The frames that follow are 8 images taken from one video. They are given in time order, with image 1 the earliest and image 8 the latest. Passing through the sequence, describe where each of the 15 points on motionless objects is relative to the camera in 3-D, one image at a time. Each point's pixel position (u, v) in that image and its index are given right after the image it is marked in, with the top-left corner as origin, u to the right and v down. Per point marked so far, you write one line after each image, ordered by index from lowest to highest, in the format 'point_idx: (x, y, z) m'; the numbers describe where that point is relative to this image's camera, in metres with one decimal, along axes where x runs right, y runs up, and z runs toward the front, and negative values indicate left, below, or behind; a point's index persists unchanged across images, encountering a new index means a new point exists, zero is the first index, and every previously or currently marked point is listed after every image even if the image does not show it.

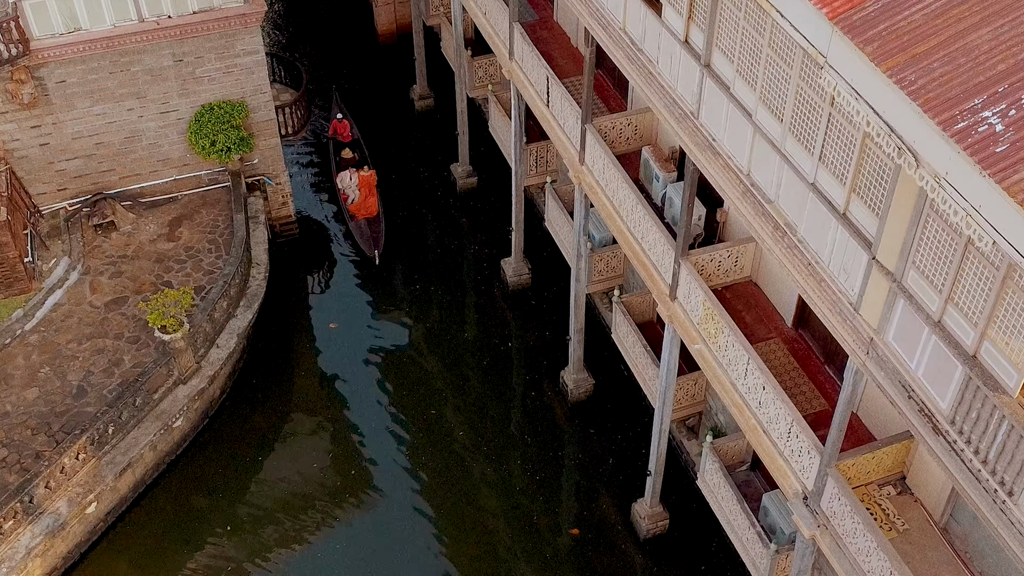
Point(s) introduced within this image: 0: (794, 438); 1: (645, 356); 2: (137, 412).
0: (+3.1, -1.6, +10.7) m
1: (+2.1, -1.0, +15.2) m
2: (-6.0, -2.0, +15.6) m
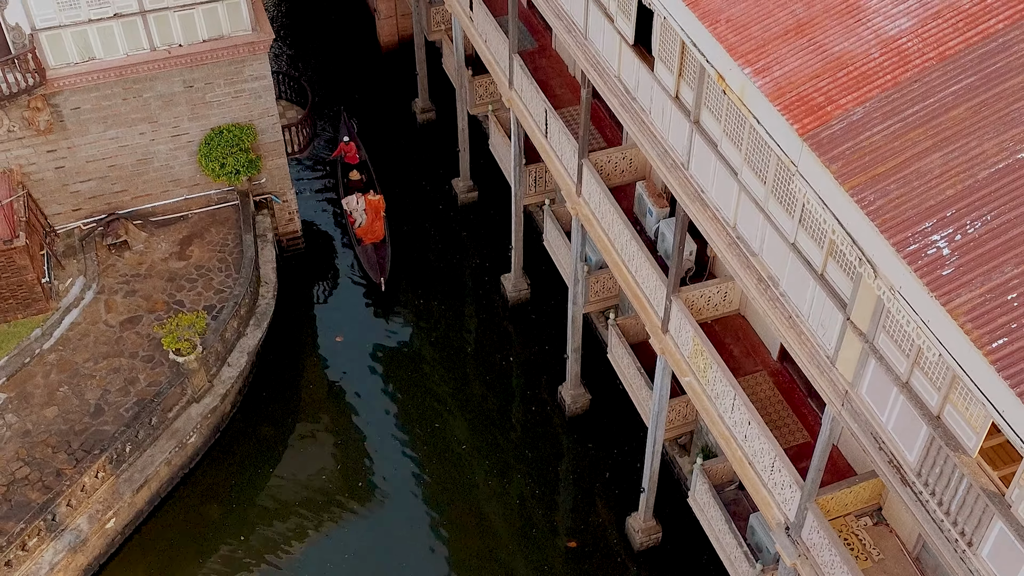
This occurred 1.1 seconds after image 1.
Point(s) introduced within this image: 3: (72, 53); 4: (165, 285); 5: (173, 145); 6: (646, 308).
0: (+3.1, -2.1, +11.4) m
1: (+2.1, -1.4, +15.9) m
2: (-6.0, -2.4, +16.3) m
3: (-7.7, +4.1, +17.0) m
4: (-6.6, +0.1, +18.6) m
5: (-6.5, +2.8, +18.8) m
6: (+1.9, -0.3, +13.8) m
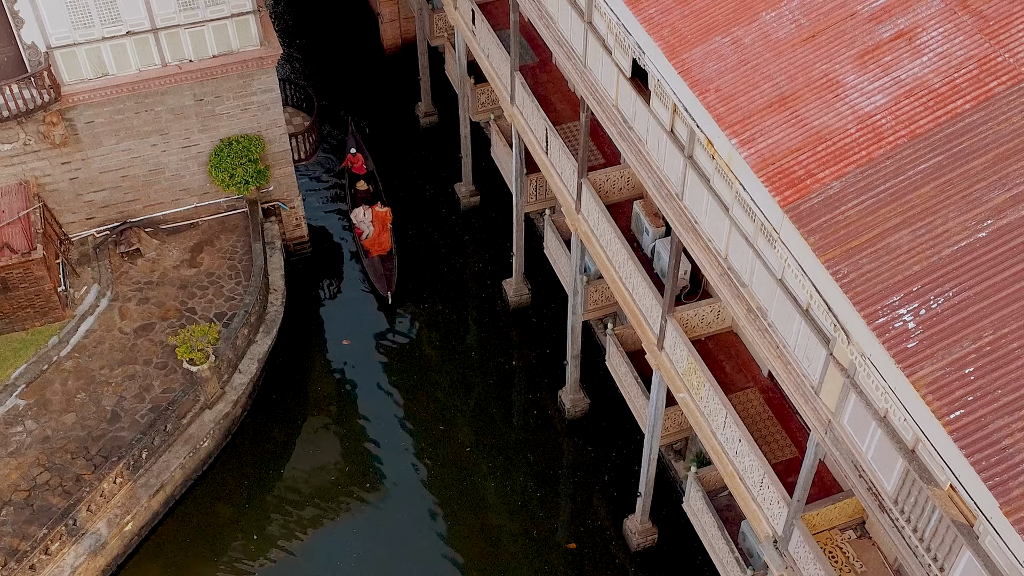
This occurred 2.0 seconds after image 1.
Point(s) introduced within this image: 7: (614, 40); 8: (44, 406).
0: (+3.1, -2.4, +12.0) m
1: (+2.1, -1.6, +16.5) m
2: (-6.0, -2.6, +17.0) m
3: (-7.6, +3.9, +17.4) m
4: (-6.6, -0.1, +19.2) m
5: (-6.5, +2.6, +19.3) m
6: (+1.9, -0.5, +14.4) m
7: (+1.3, +3.2, +12.8) m
8: (-8.2, -2.1, +17.2) m
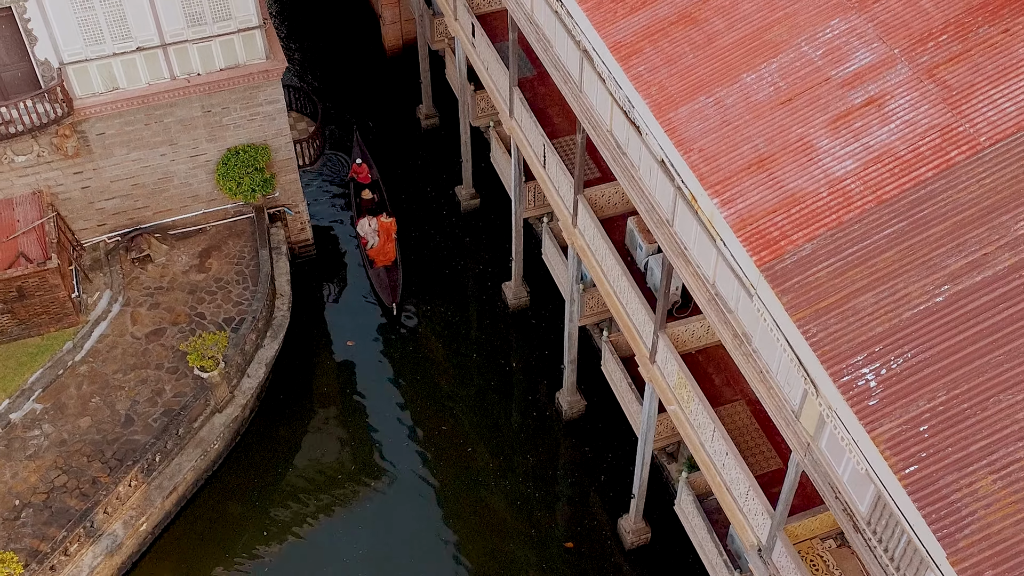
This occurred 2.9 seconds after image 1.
0: (+3.1, -2.7, +12.7) m
1: (+2.1, -1.8, +17.1) m
2: (-6.0, -2.8, +17.6) m
3: (-7.6, +3.8, +18.0) m
4: (-6.6, -0.2, +19.8) m
5: (-6.5, +2.5, +19.8) m
6: (+1.9, -0.8, +15.0) m
7: (+1.3, +3.0, +13.3) m
8: (-8.3, -2.2, +17.9) m
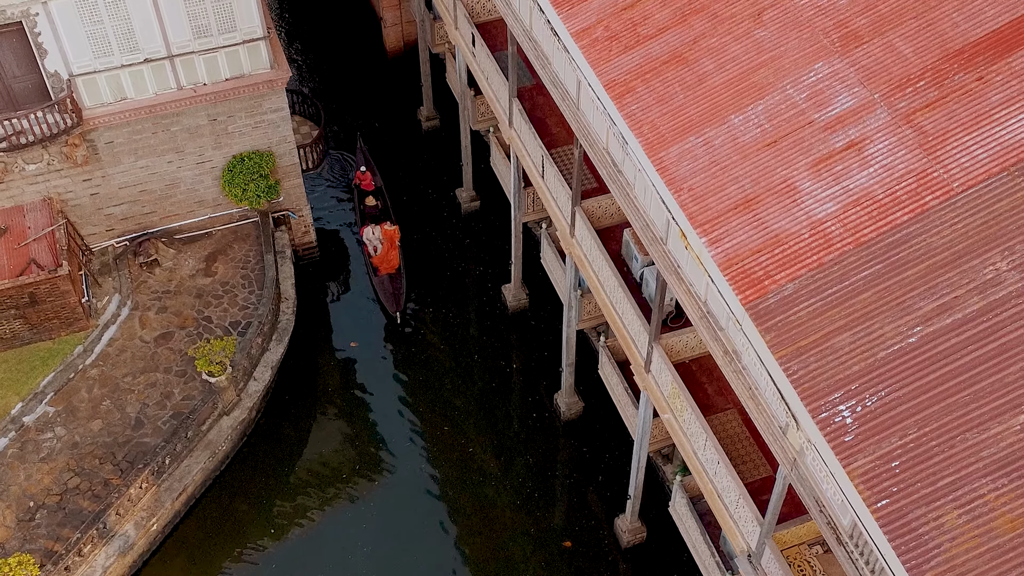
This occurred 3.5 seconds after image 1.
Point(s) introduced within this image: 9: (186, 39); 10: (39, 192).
0: (+3.1, -3.0, +13.2) m
1: (+2.1, -1.9, +17.6) m
2: (-6.0, -2.9, +18.1) m
3: (-7.6, +3.6, +18.3) m
4: (-6.6, -0.3, +20.2) m
5: (-6.5, +2.4, +20.2) m
6: (+1.9, -0.9, +15.5) m
7: (+1.3, +2.8, +13.7) m
8: (-8.3, -2.3, +18.4) m
9: (-6.1, +4.7, +18.2) m
10: (-9.3, +1.9, +19.2) m
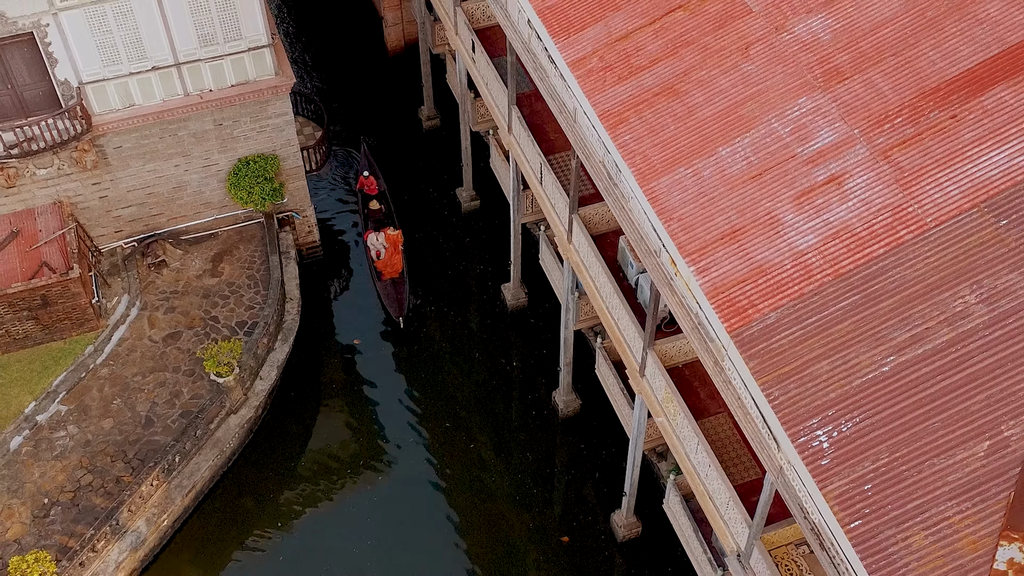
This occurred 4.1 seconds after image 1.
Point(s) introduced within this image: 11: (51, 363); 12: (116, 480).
0: (+3.1, -3.1, +13.7) m
1: (+2.1, -2.0, +18.1) m
2: (-6.0, -2.9, +18.7) m
3: (-7.6, +3.6, +18.8) m
4: (-6.6, -0.3, +20.7) m
5: (-6.5, +2.4, +20.7) m
6: (+1.9, -1.1, +16.0) m
7: (+1.3, +2.6, +14.1) m
8: (-8.3, -2.4, +18.9) m
9: (-6.1, +4.6, +18.6) m
10: (-9.3, +1.9, +19.7) m
11: (-9.2, -1.5, +19.5) m
12: (-7.3, -3.5, +18.0) m
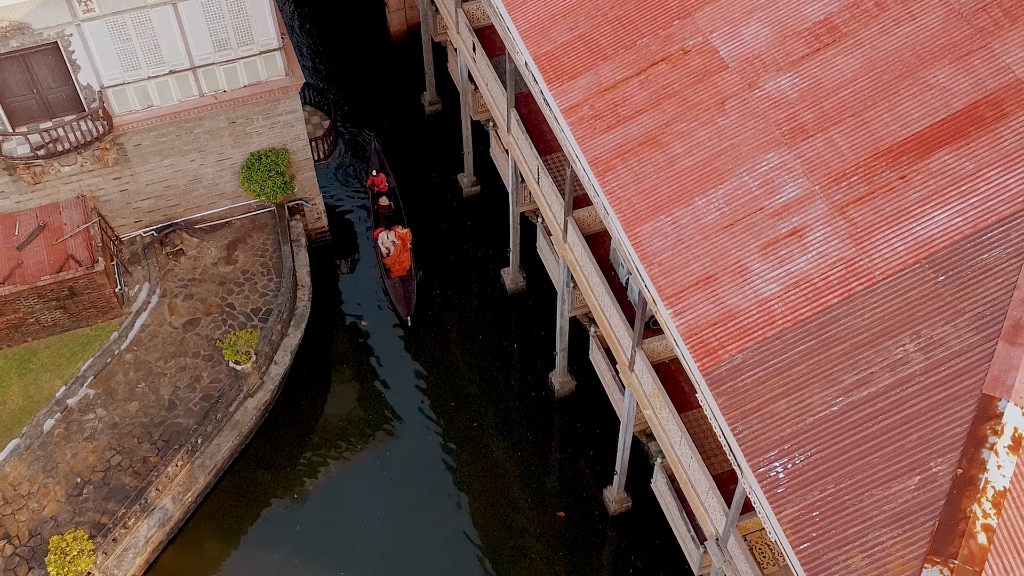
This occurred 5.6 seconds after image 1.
0: (+3.0, -3.3, +15.1) m
1: (+2.0, -1.9, +19.4) m
2: (-6.0, -2.8, +20.0) m
3: (-7.7, +3.7, +19.7) m
4: (-6.6, 0.0, +21.9) m
5: (-6.5, +2.7, +21.7) m
6: (+1.9, -1.1, +17.2) m
7: (+1.3, +2.5, +15.1) m
8: (-8.3, -2.2, +20.2) m
9: (-6.1, +4.8, +19.5) m
10: (-9.3, +2.1, +20.7) m
11: (-9.2, -1.3, +20.8) m
12: (-7.3, -3.4, +19.3) m
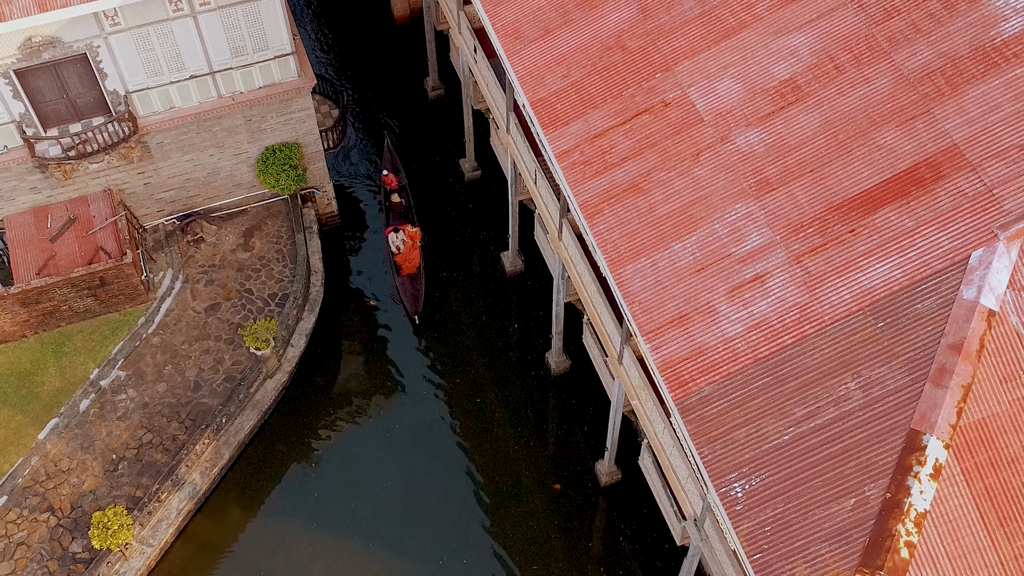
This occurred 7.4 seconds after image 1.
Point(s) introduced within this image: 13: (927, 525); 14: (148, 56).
0: (+3.0, -3.4, +16.8) m
1: (+2.0, -1.8, +21.0) m
2: (-6.0, -2.6, +21.7) m
3: (-7.7, +3.9, +21.0) m
4: (-6.6, +0.3, +23.4) m
5: (-6.5, +3.0, +23.0) m
6: (+1.9, -1.1, +18.7) m
7: (+1.3, +2.3, +16.5) m
8: (-8.3, -2.0, +21.8) m
9: (-6.1, +4.9, +20.7) m
10: (-9.3, +2.3, +22.1) m
11: (-9.2, -1.0, +22.3) m
12: (-7.3, -3.2, +21.1) m
13: (+4.9, -2.7, +11.4) m
14: (-7.5, +4.8, +20.0) m
